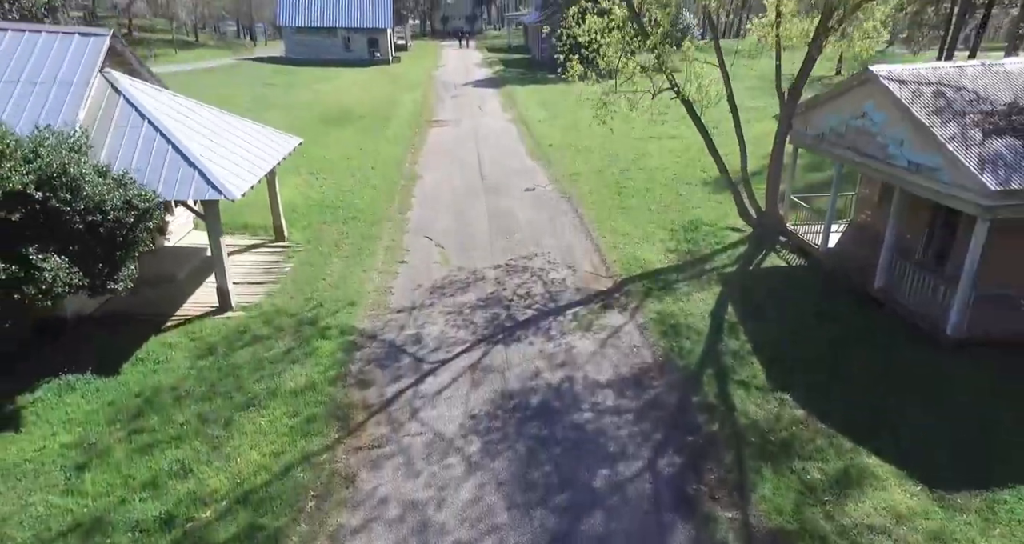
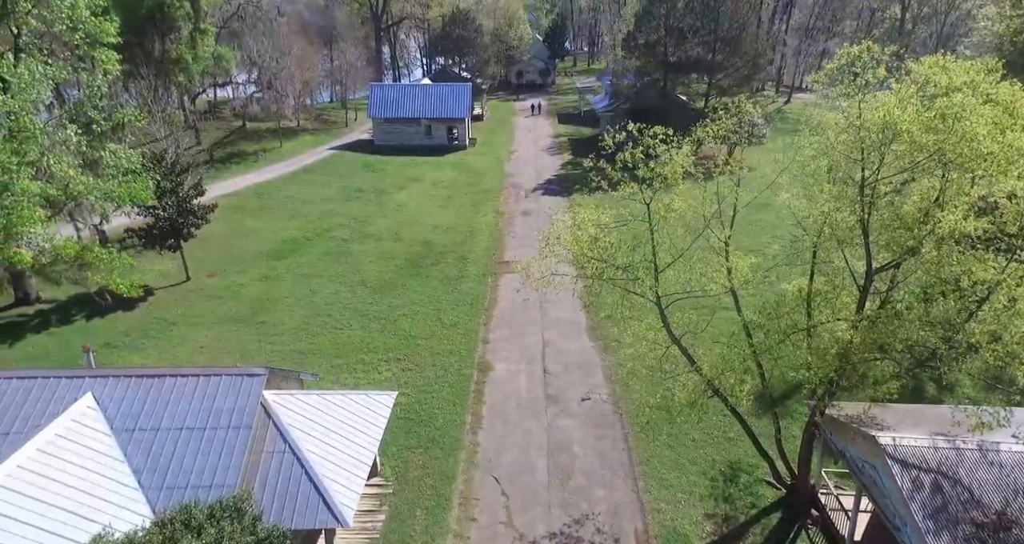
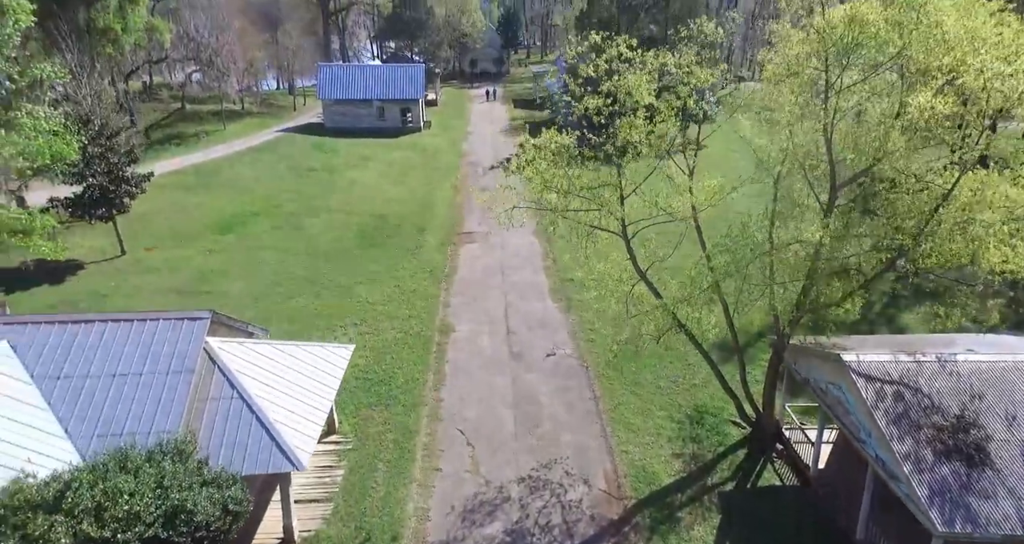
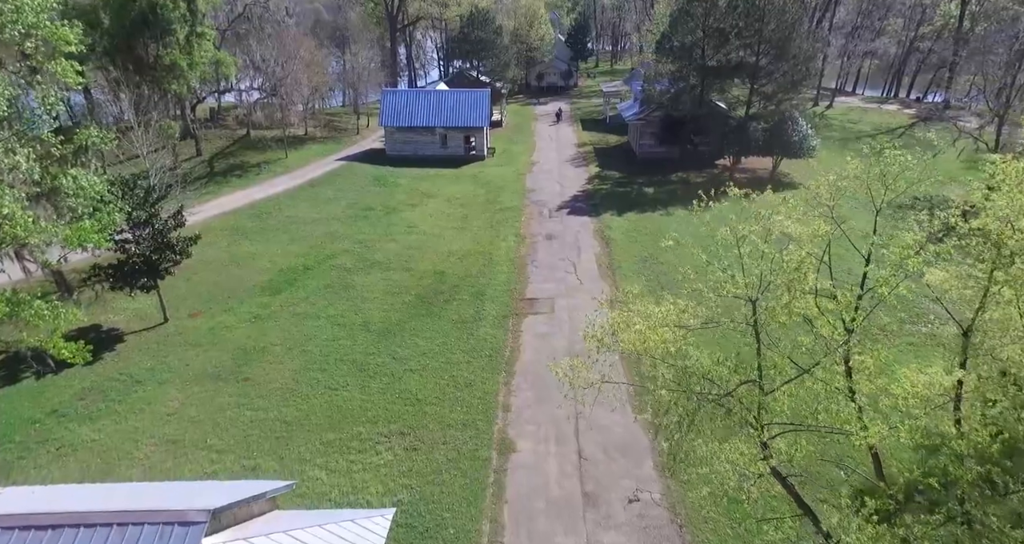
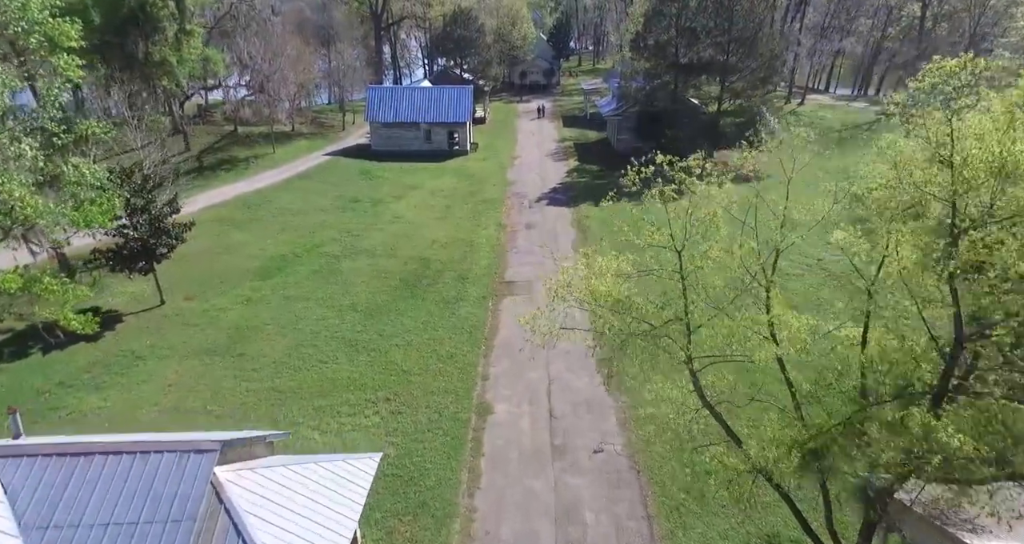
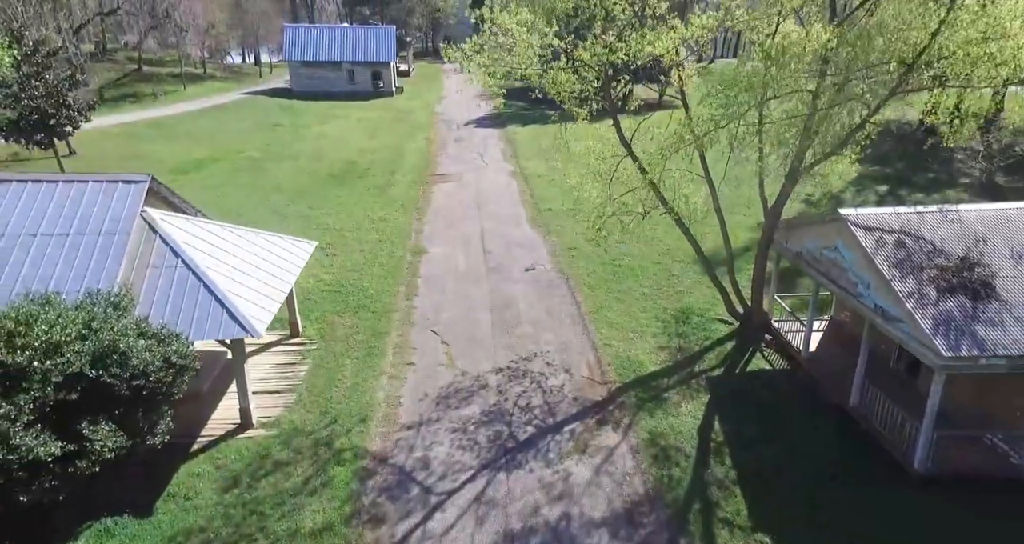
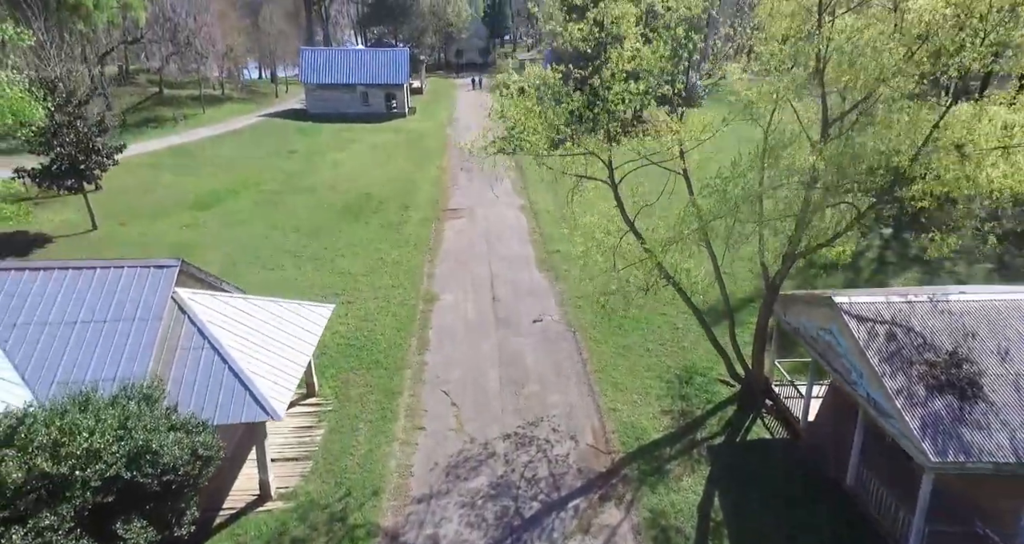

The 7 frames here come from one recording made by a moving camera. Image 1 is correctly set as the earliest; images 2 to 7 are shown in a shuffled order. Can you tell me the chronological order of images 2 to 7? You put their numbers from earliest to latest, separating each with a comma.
6, 7, 3, 2, 5, 4
